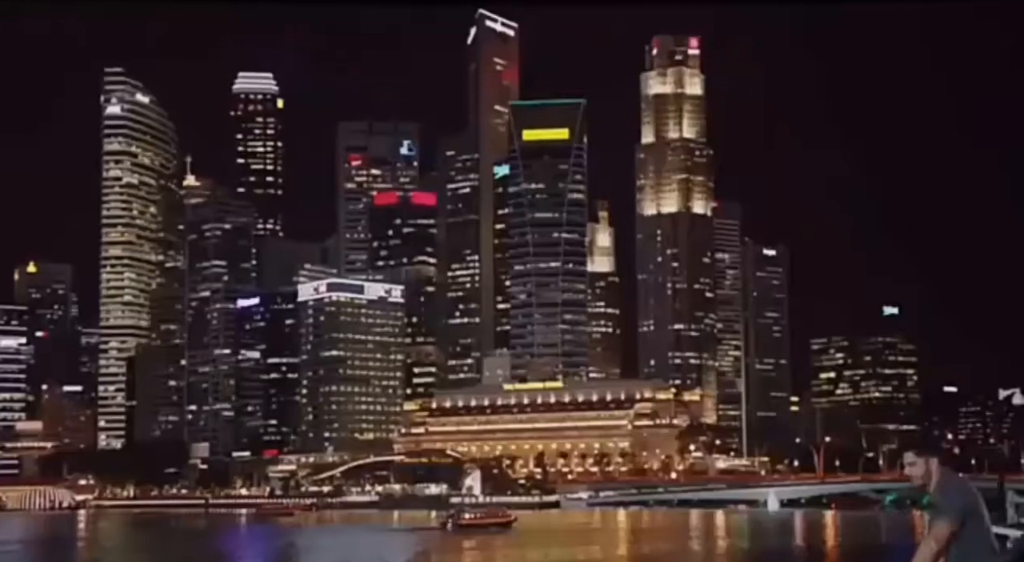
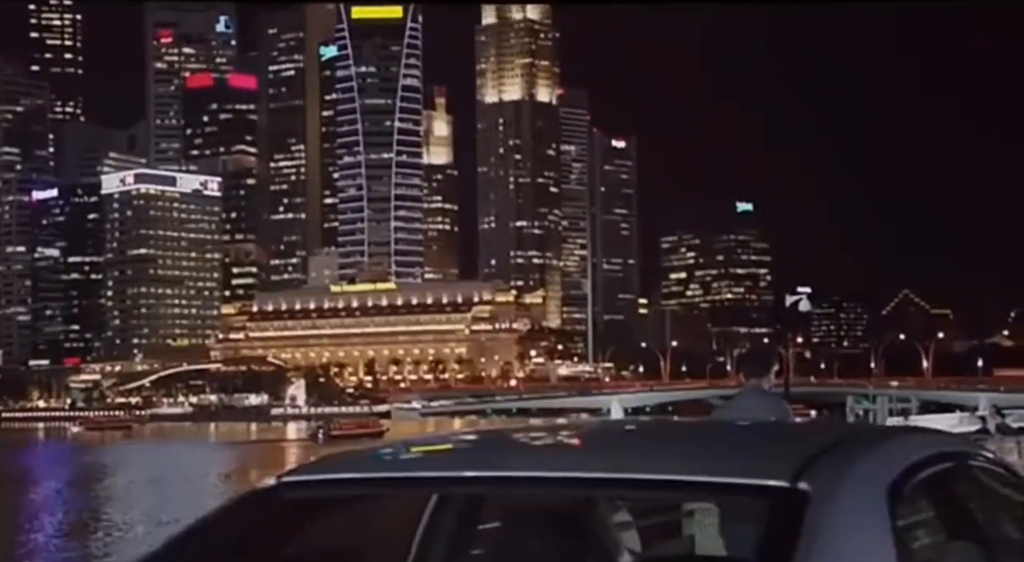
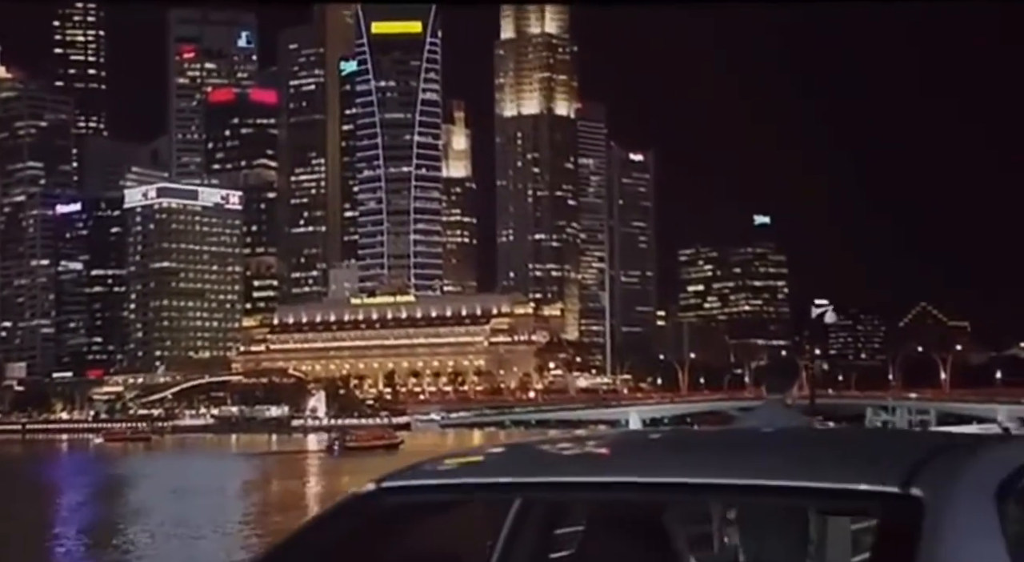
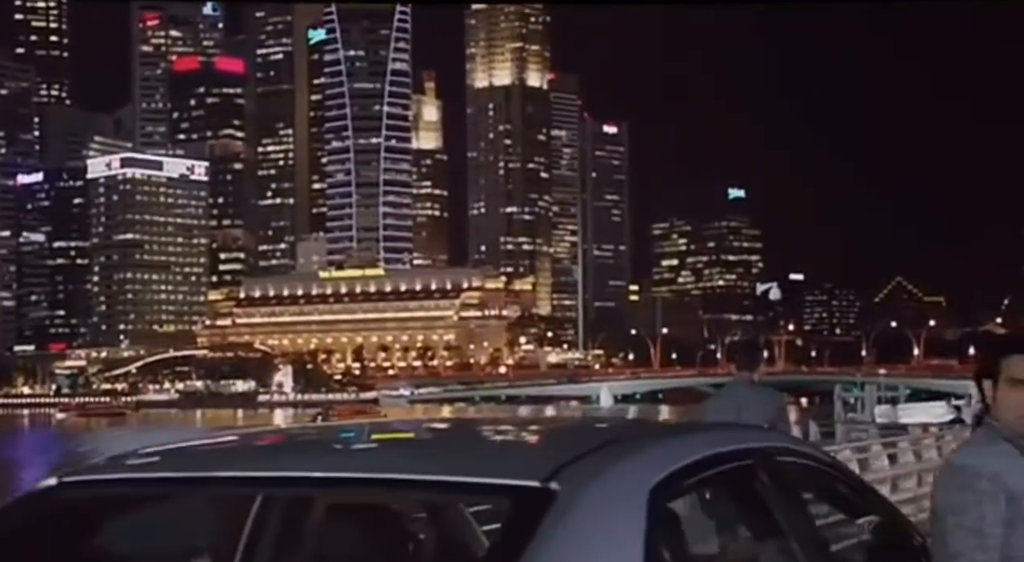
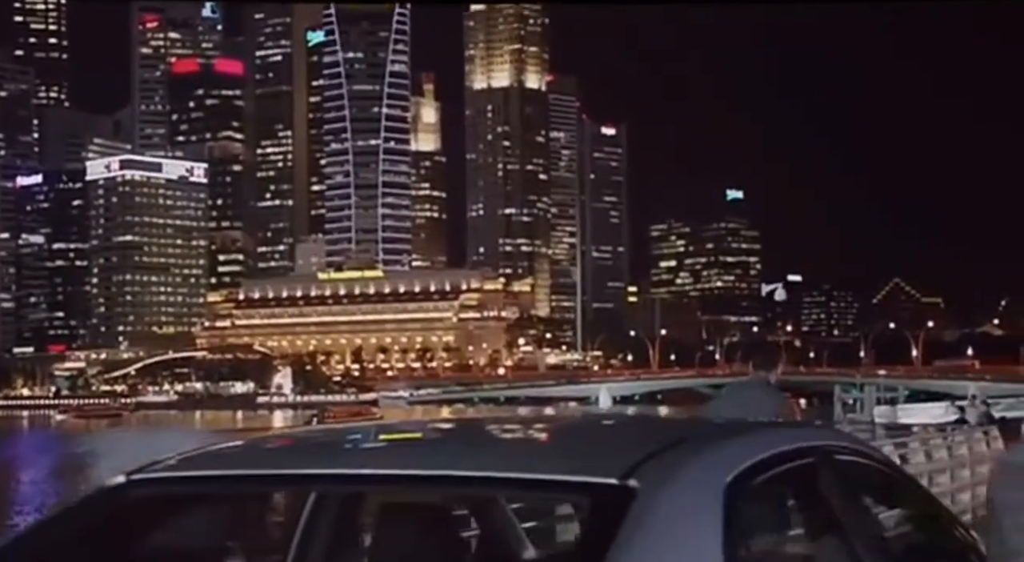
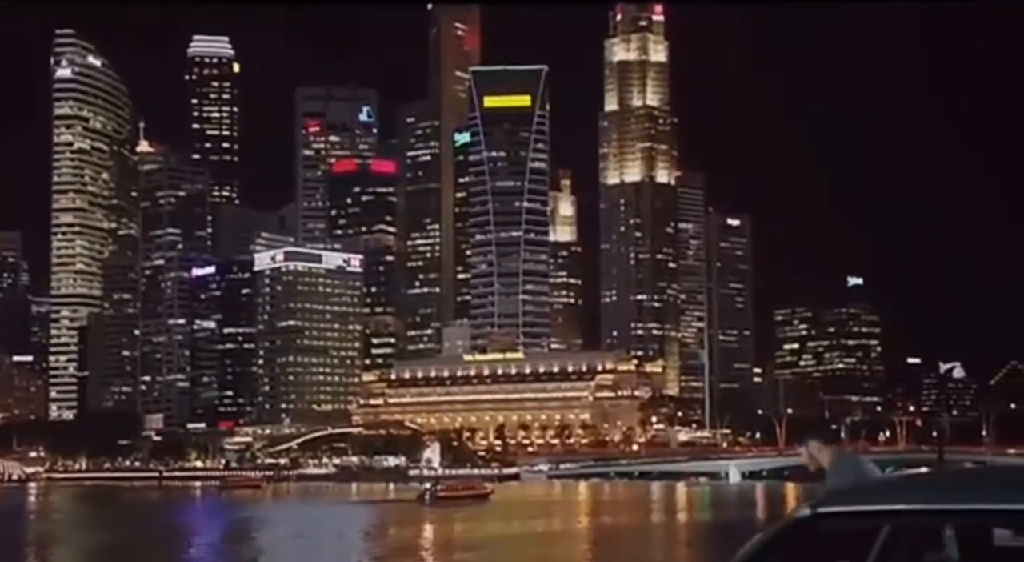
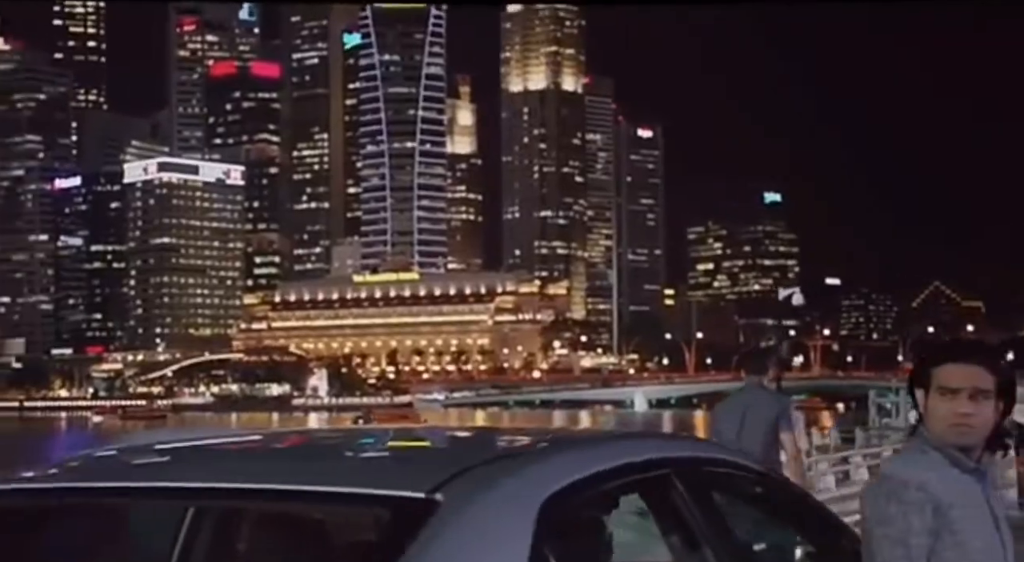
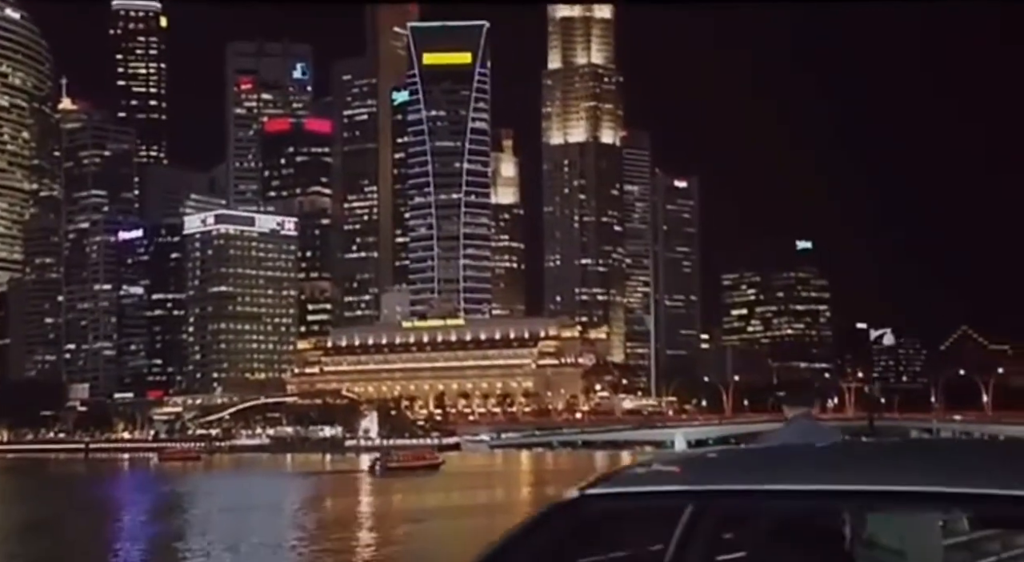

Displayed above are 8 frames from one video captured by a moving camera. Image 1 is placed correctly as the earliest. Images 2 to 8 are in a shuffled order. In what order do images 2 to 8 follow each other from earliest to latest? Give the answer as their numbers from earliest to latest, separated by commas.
6, 8, 3, 2, 5, 4, 7
